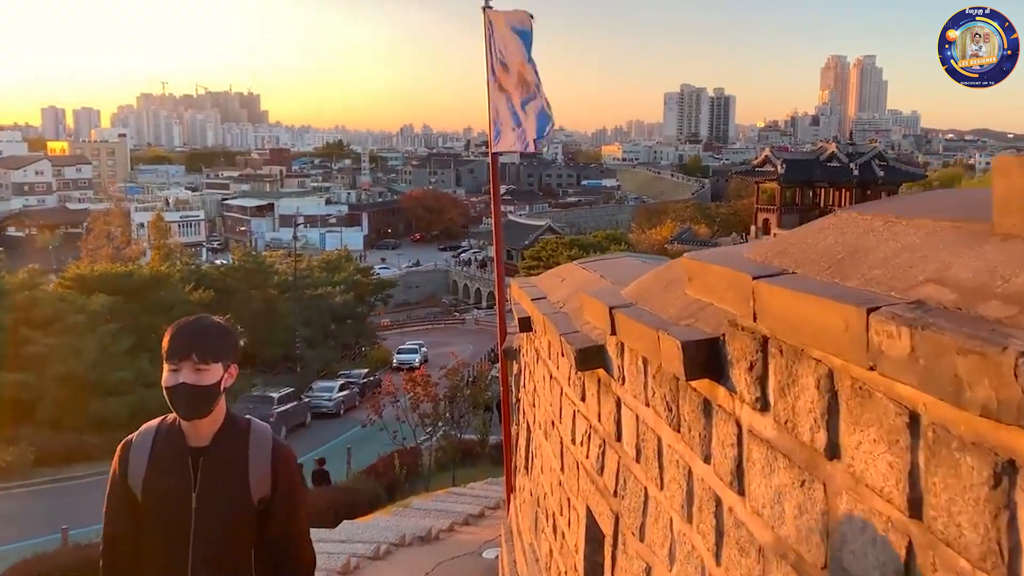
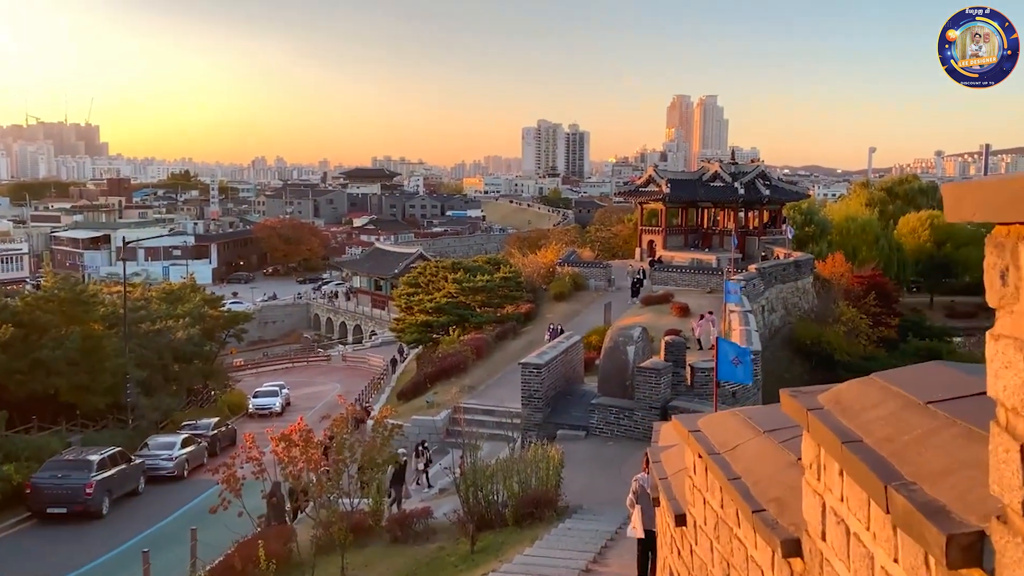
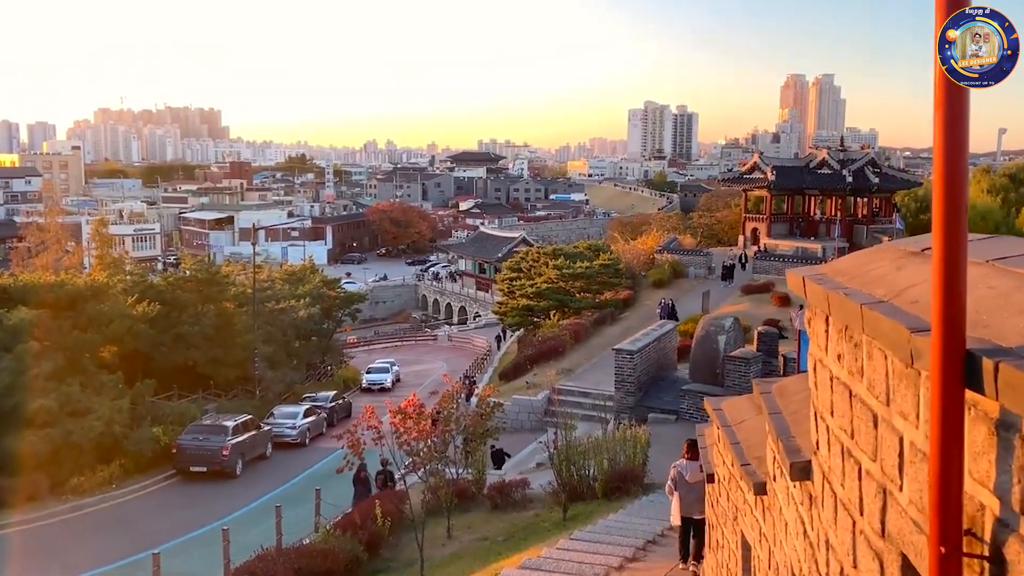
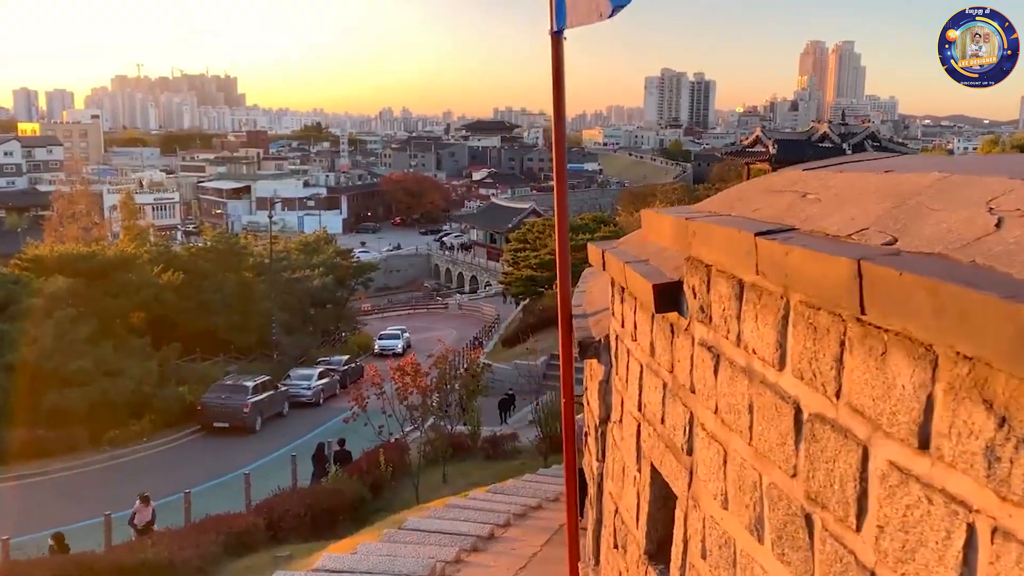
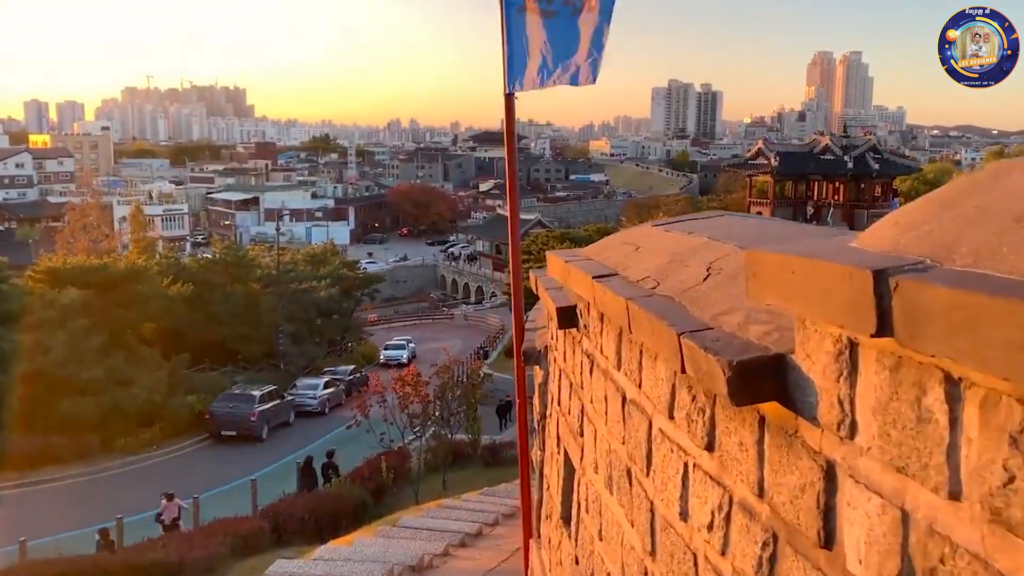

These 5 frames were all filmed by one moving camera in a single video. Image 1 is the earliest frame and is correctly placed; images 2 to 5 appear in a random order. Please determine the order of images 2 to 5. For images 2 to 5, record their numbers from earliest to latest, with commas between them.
5, 4, 3, 2
